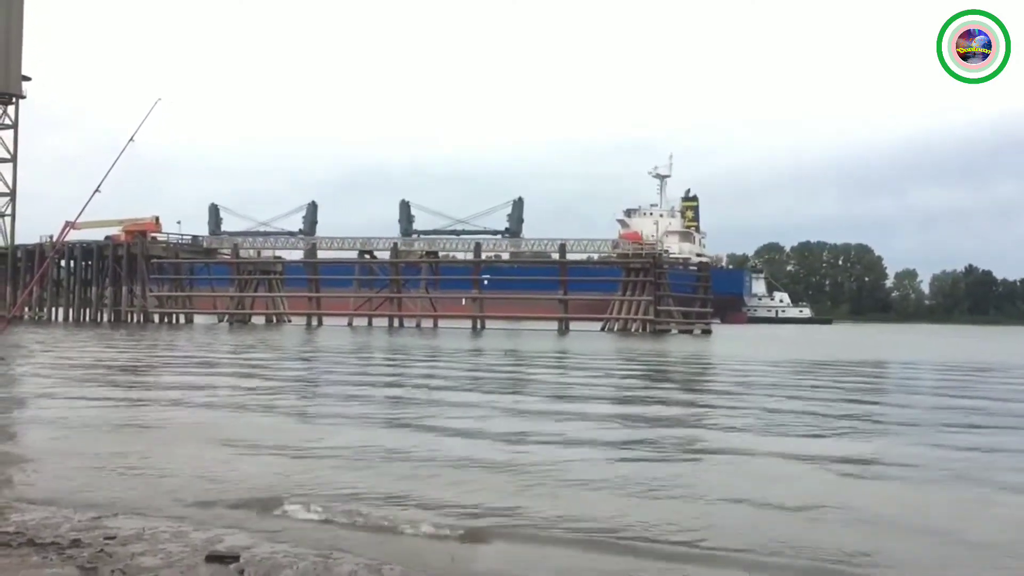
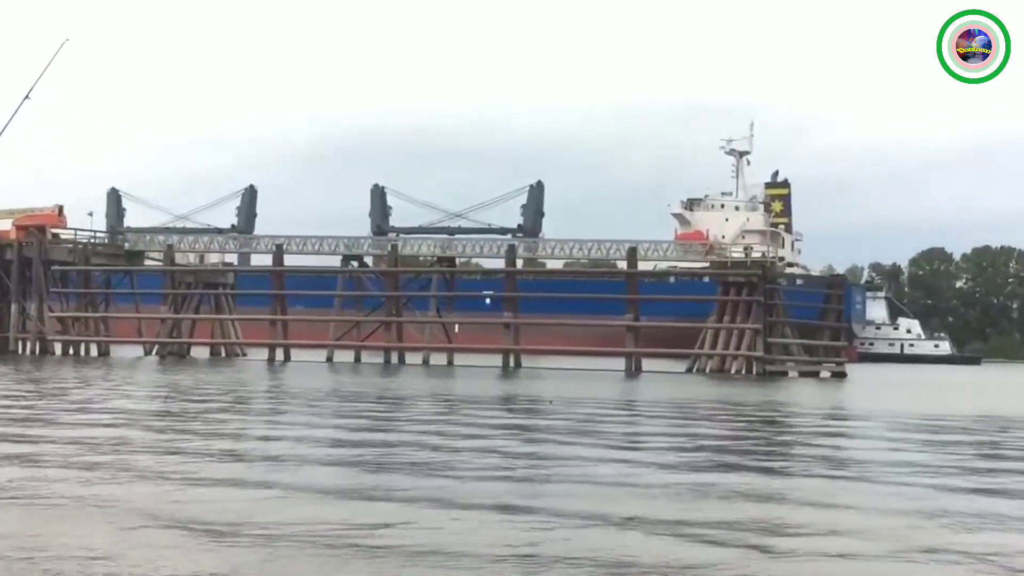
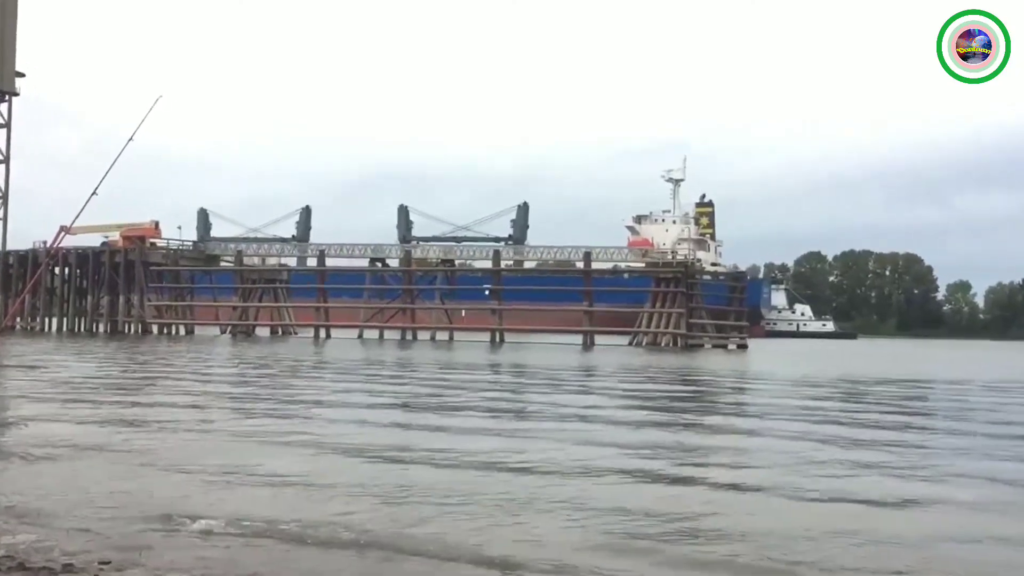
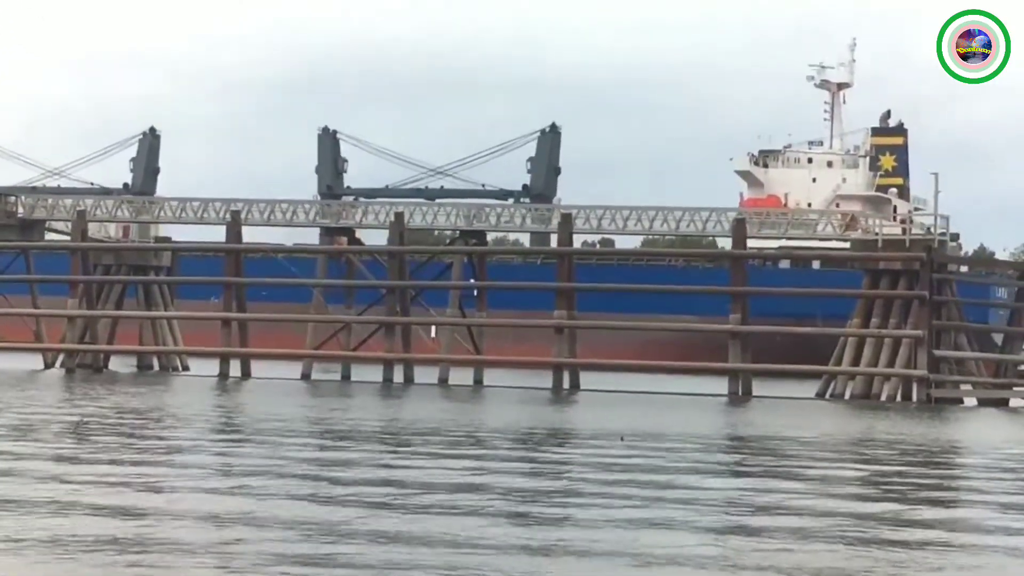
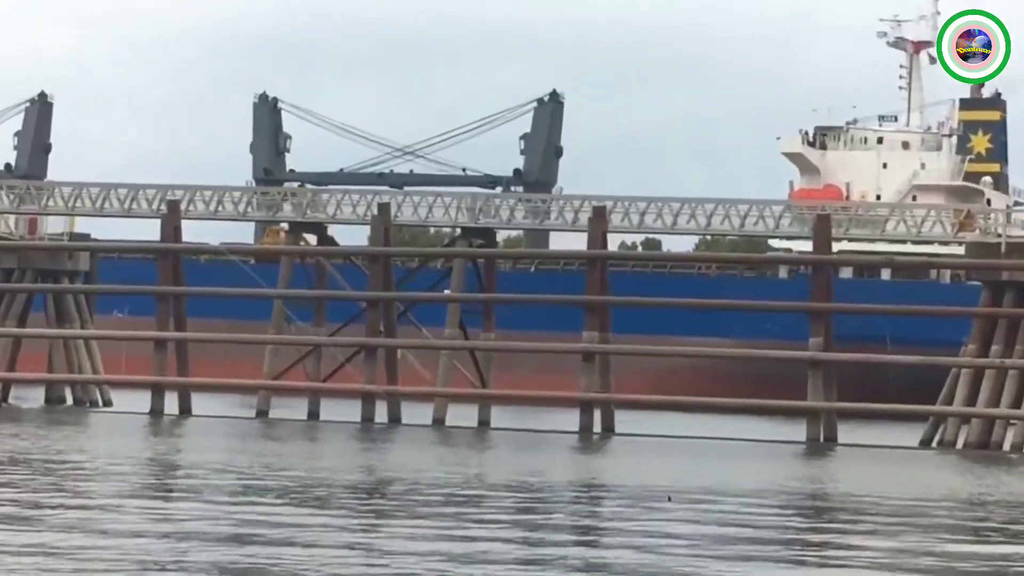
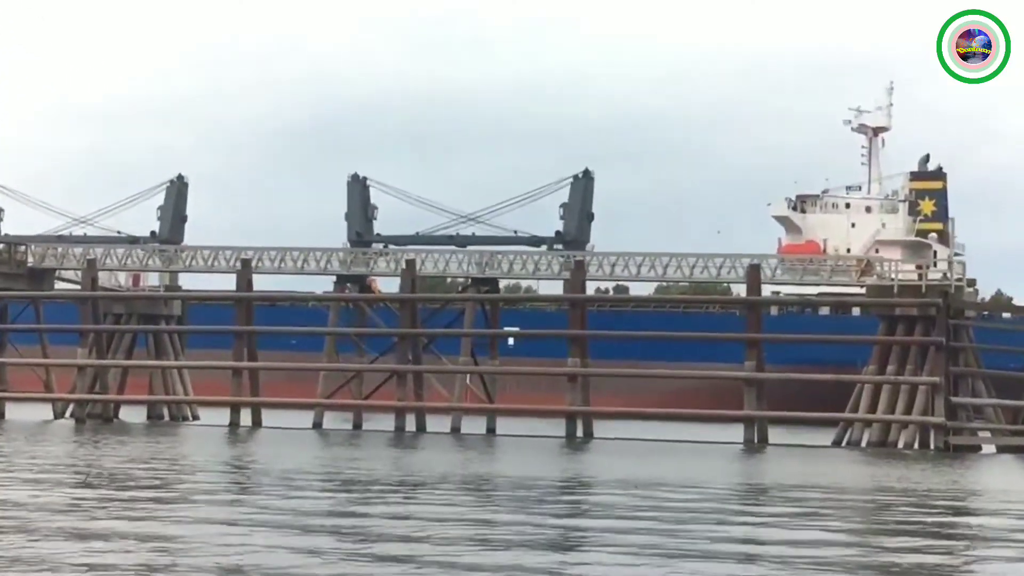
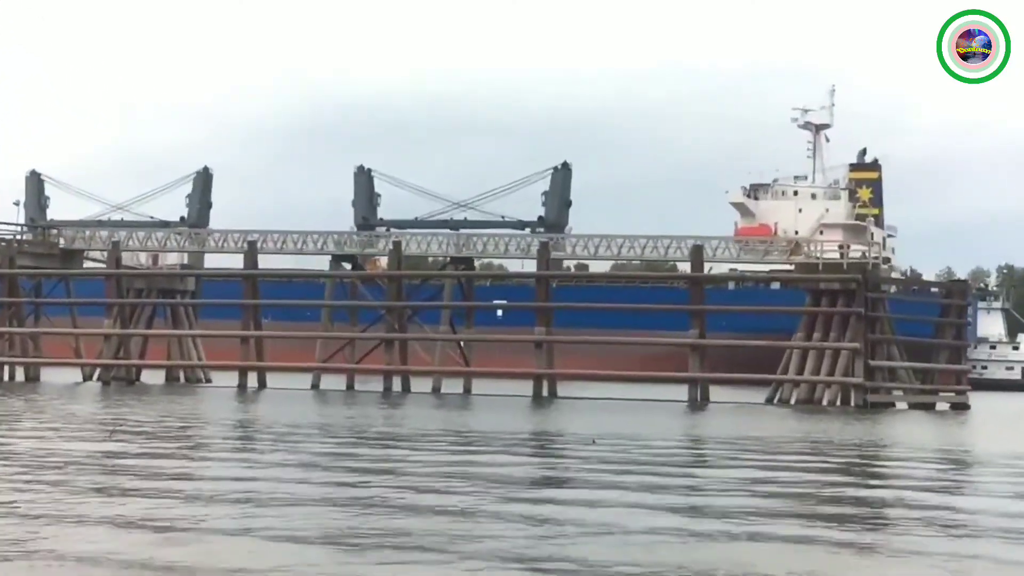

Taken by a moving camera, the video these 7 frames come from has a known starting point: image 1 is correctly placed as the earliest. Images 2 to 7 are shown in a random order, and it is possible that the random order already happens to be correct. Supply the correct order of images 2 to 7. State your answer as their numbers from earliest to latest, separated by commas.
3, 2, 7, 6, 4, 5
